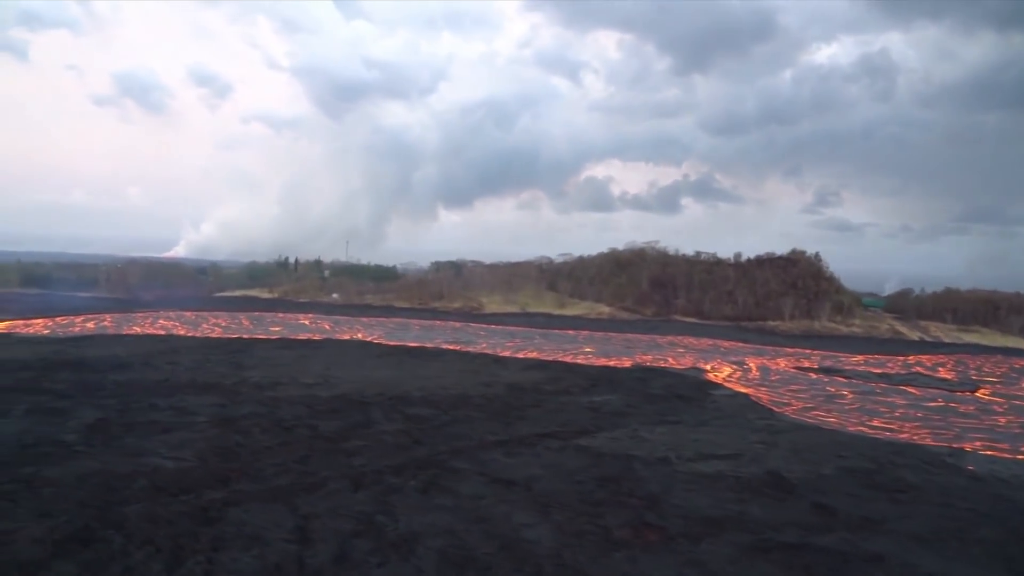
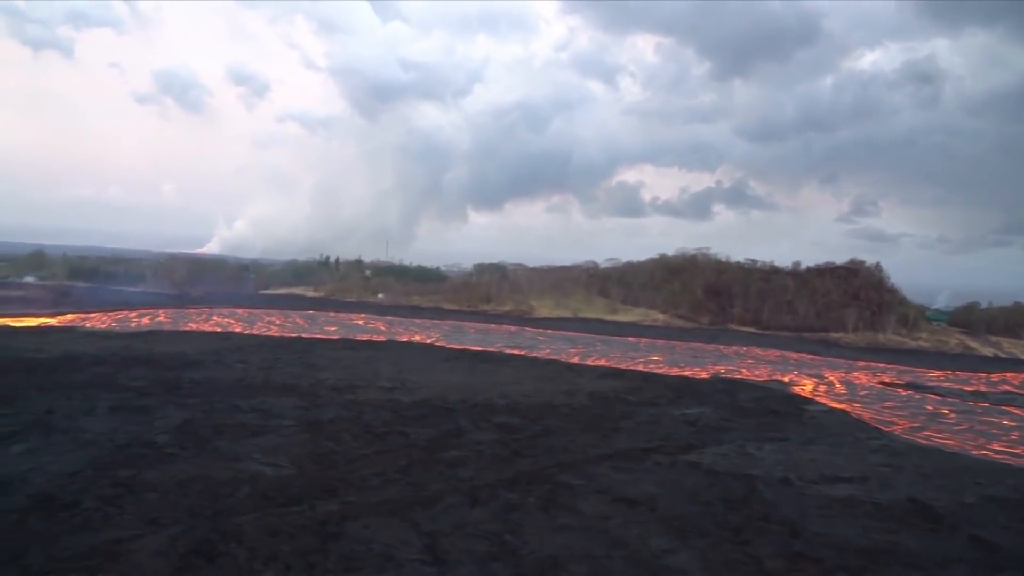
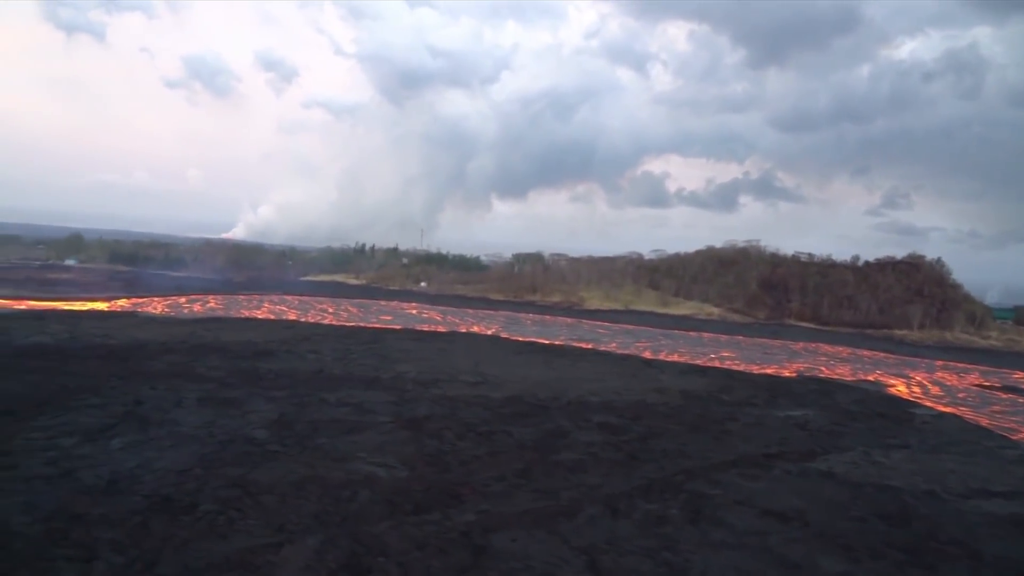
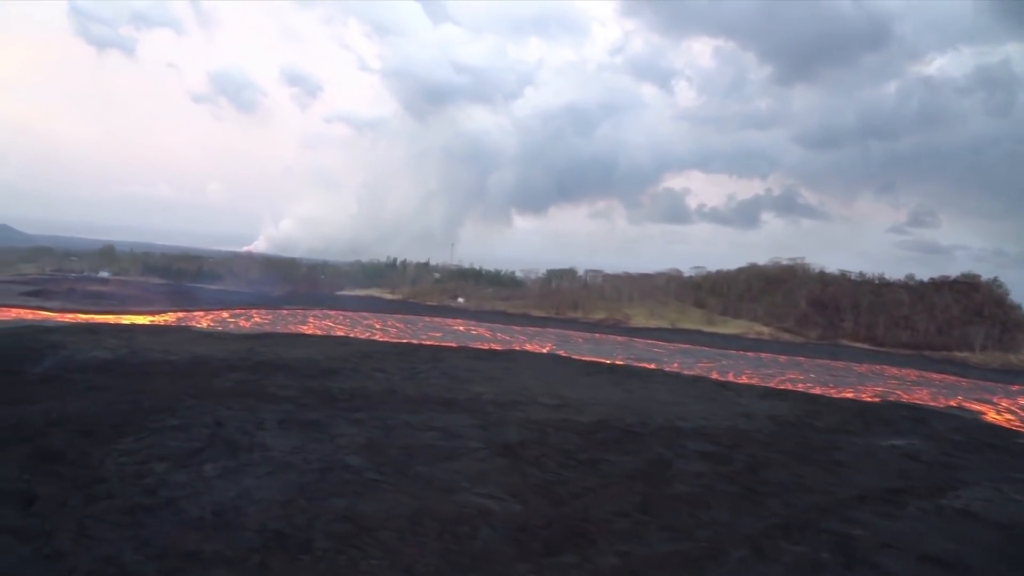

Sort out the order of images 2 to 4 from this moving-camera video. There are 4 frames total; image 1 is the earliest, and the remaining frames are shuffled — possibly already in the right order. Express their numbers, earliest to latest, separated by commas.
2, 3, 4
